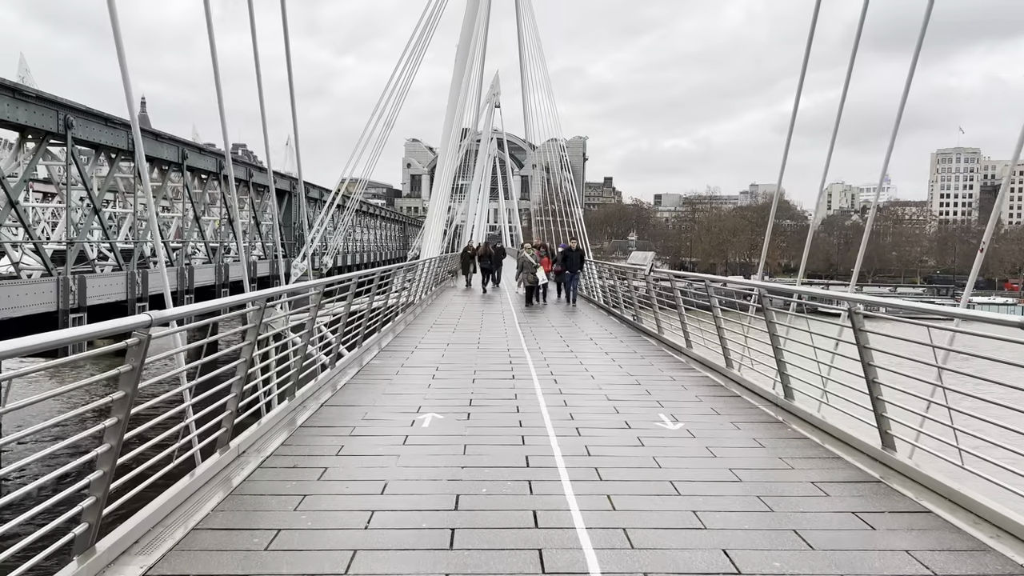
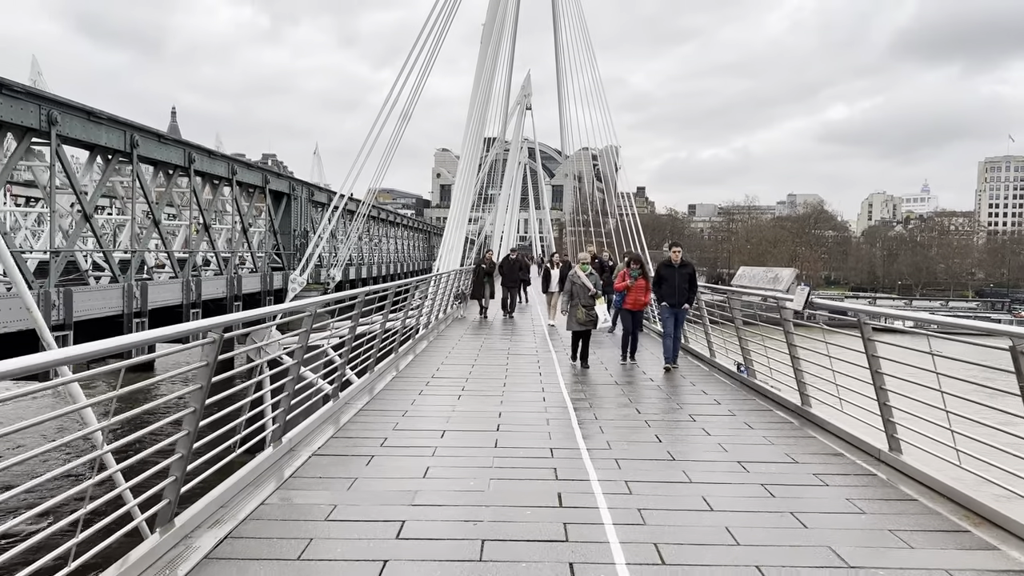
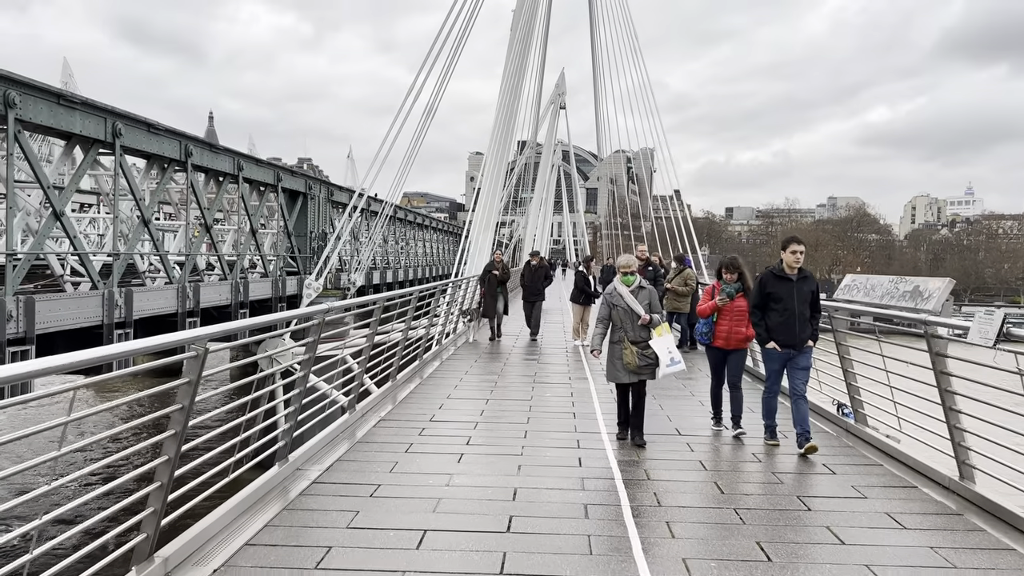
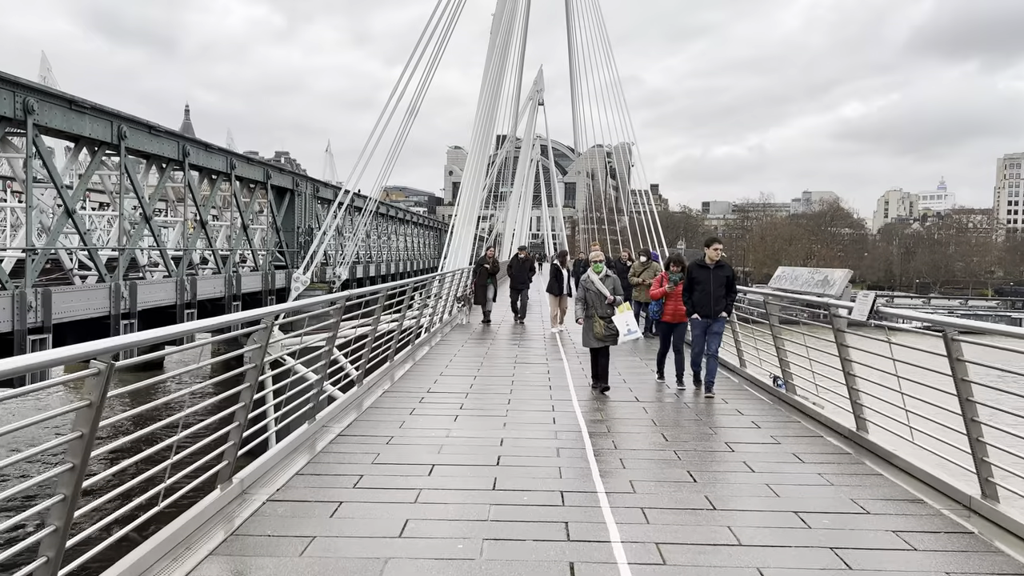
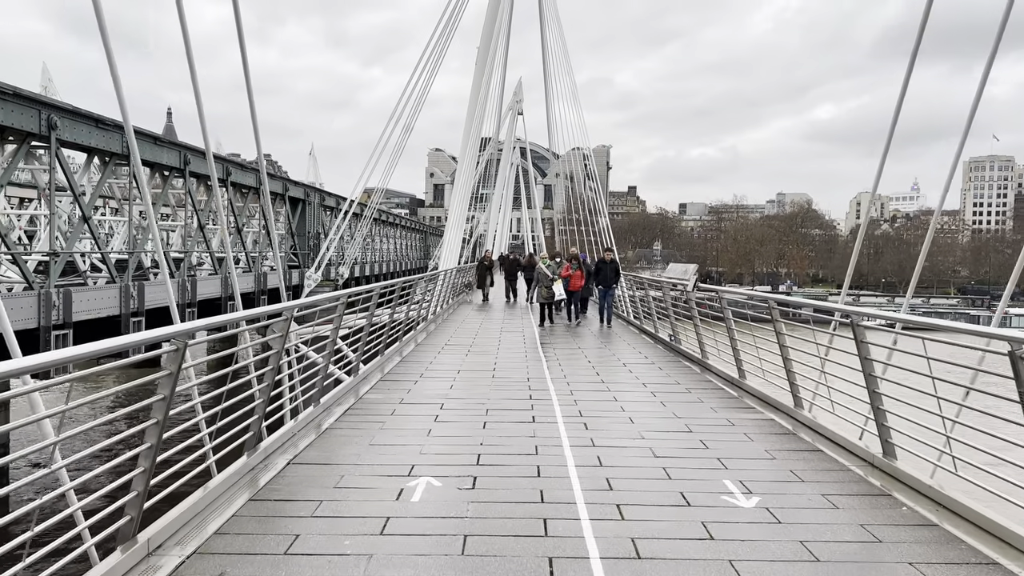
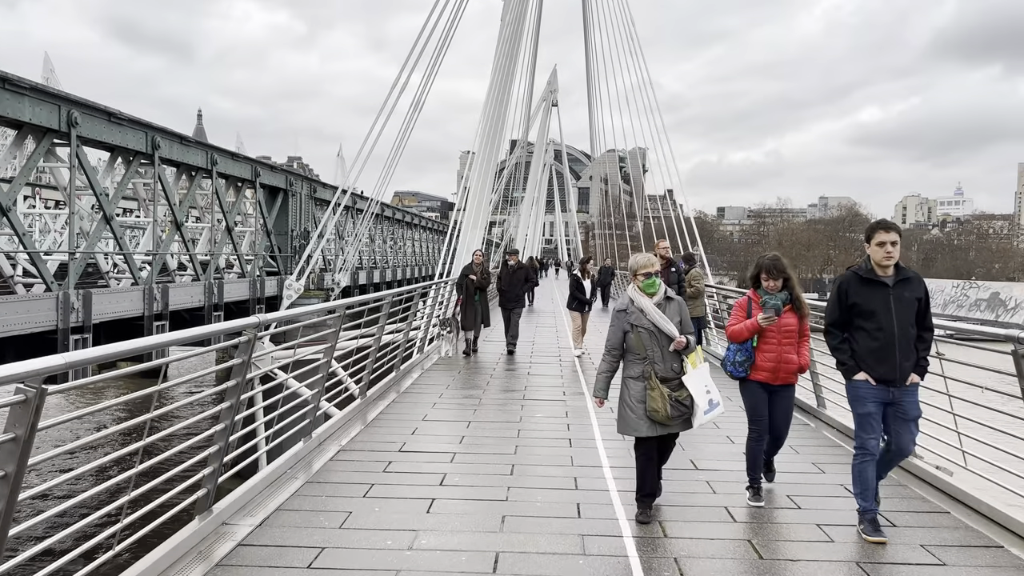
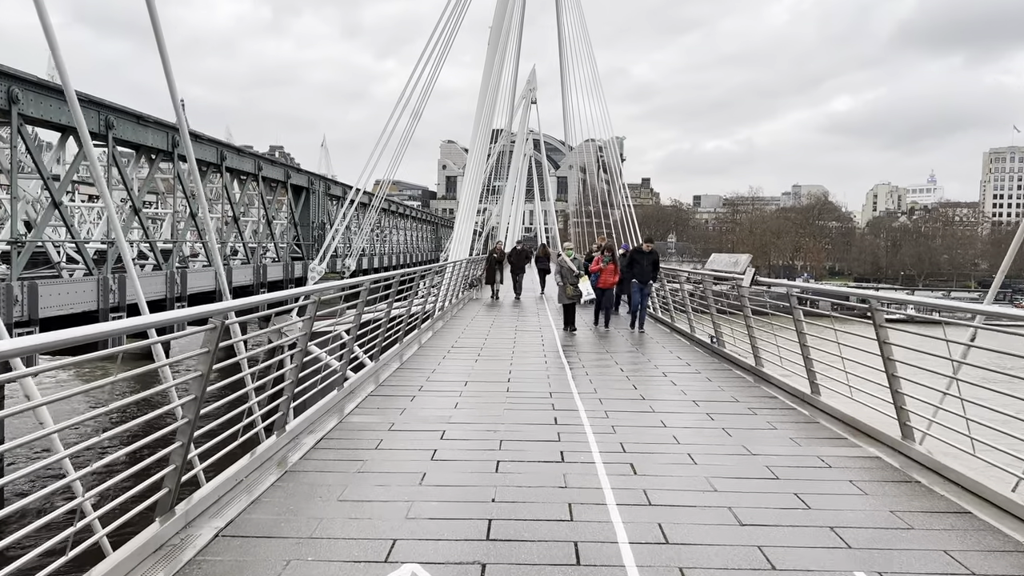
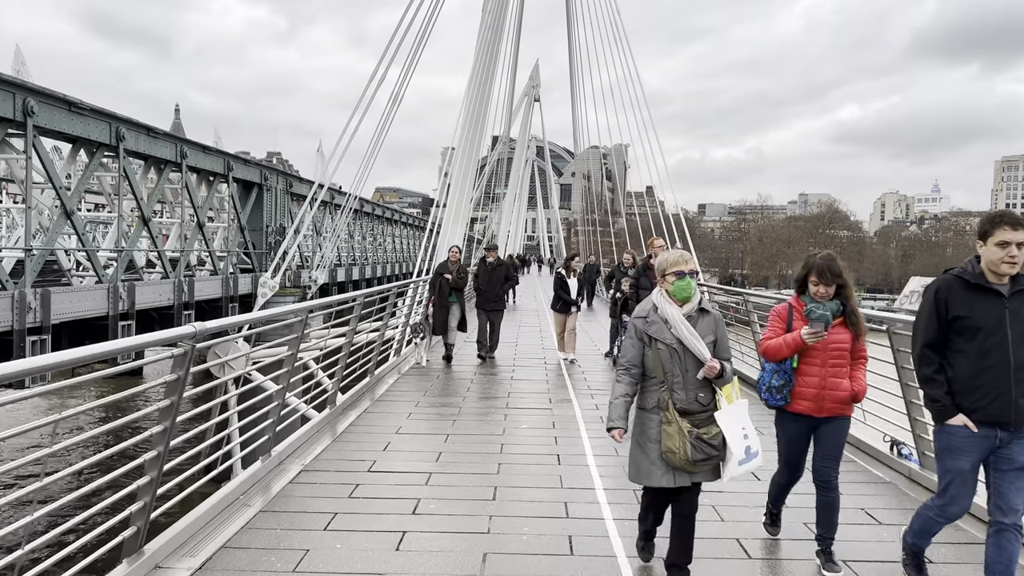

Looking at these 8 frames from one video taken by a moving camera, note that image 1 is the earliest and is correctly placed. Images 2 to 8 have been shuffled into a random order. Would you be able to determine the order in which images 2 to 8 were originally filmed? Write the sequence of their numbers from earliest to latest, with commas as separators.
5, 7, 2, 4, 3, 6, 8
